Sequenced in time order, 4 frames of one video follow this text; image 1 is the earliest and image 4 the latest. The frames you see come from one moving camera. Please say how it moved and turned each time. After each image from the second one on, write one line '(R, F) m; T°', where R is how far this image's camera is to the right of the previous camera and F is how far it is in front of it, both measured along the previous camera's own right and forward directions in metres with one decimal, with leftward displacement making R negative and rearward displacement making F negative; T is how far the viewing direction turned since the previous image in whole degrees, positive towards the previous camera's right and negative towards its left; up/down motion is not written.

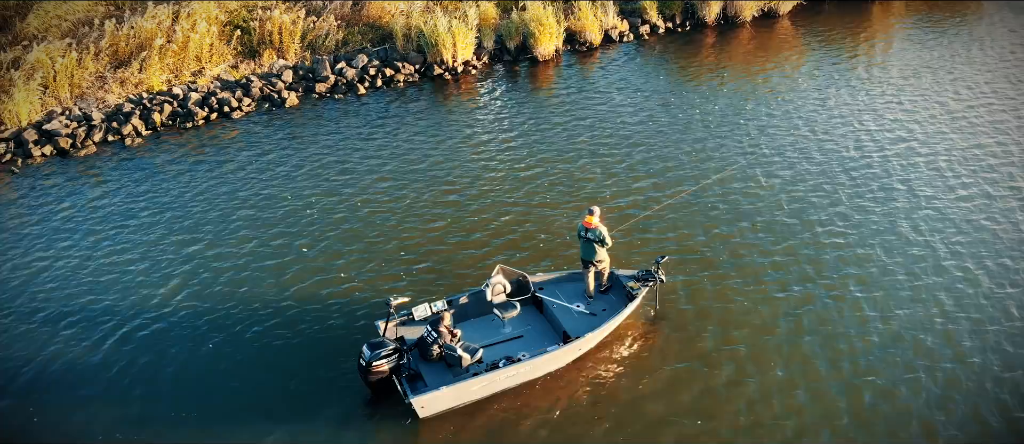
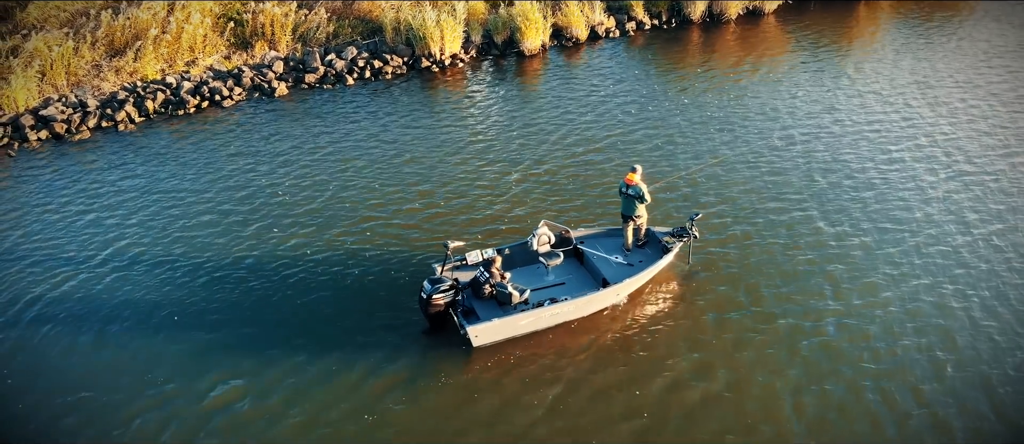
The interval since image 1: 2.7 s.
(+1.2, -1.1) m; 0°
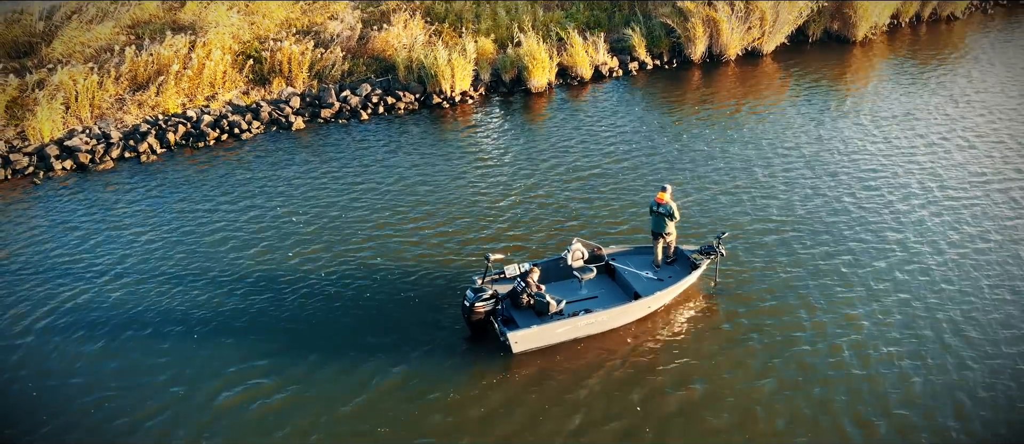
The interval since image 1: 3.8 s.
(-0.6, -0.9) m; 0°
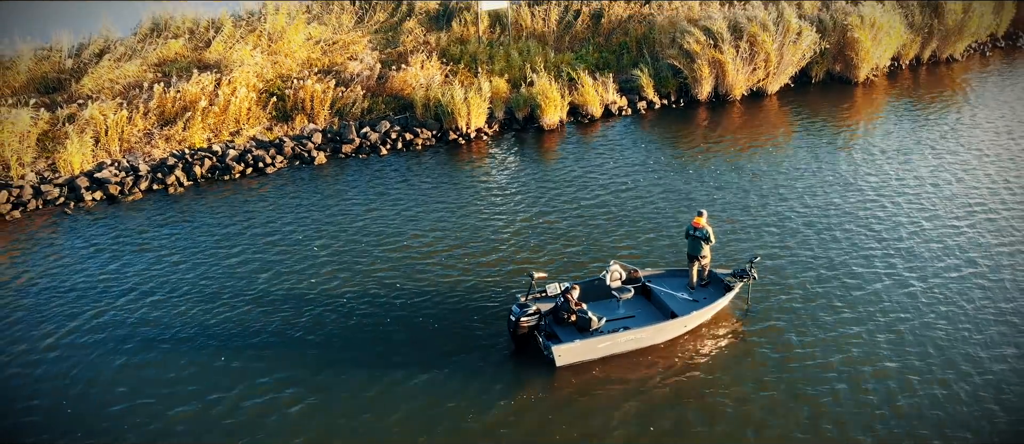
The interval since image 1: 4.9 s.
(-1.0, -0.9) m; 0°
